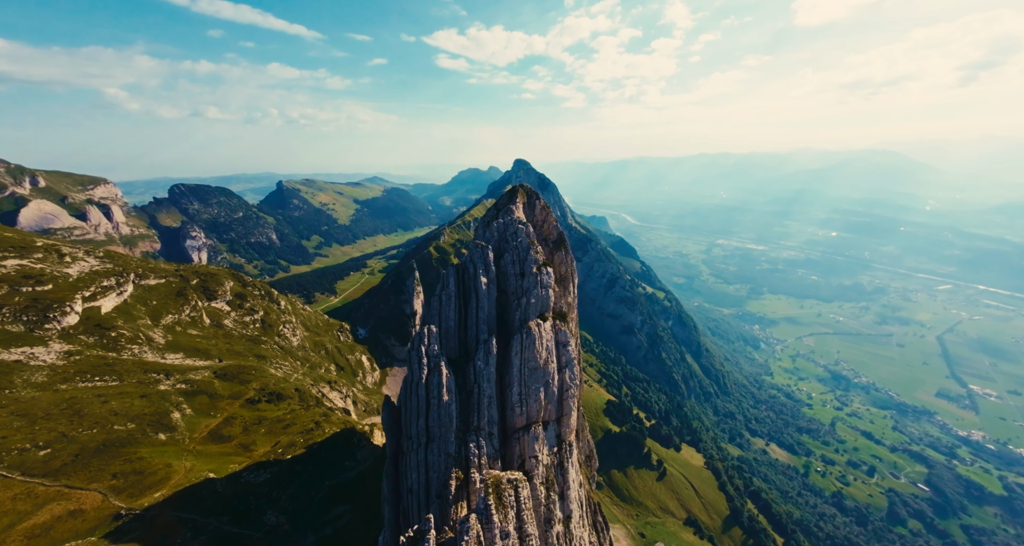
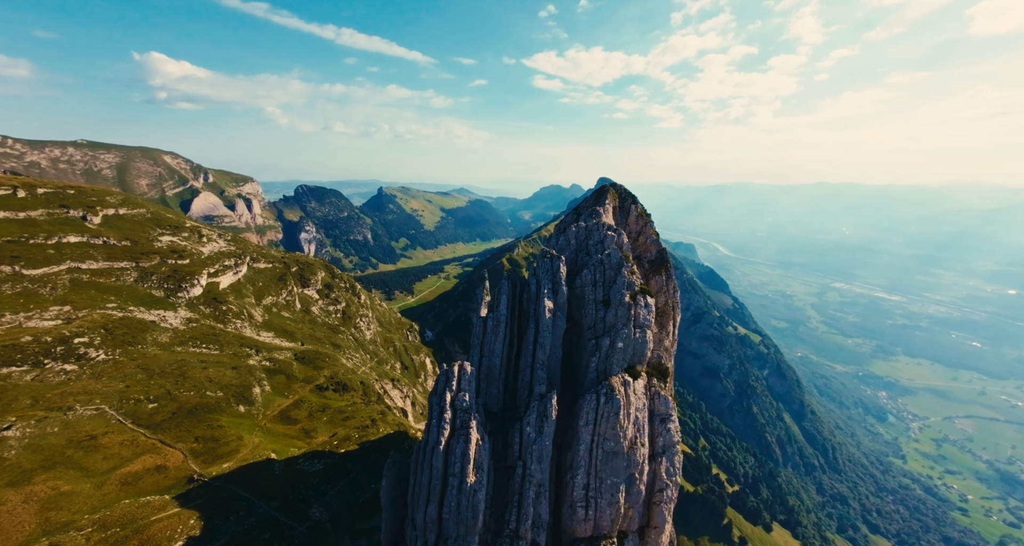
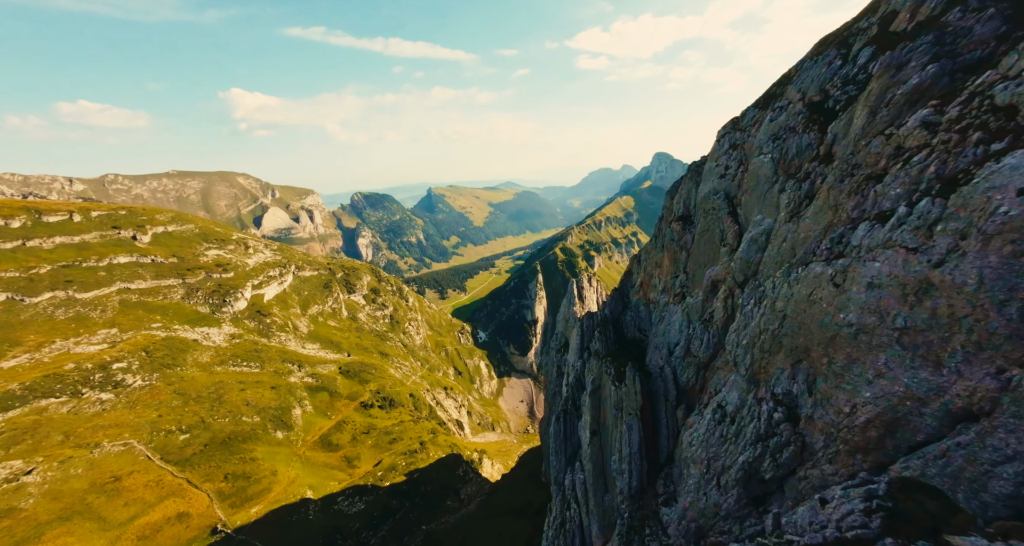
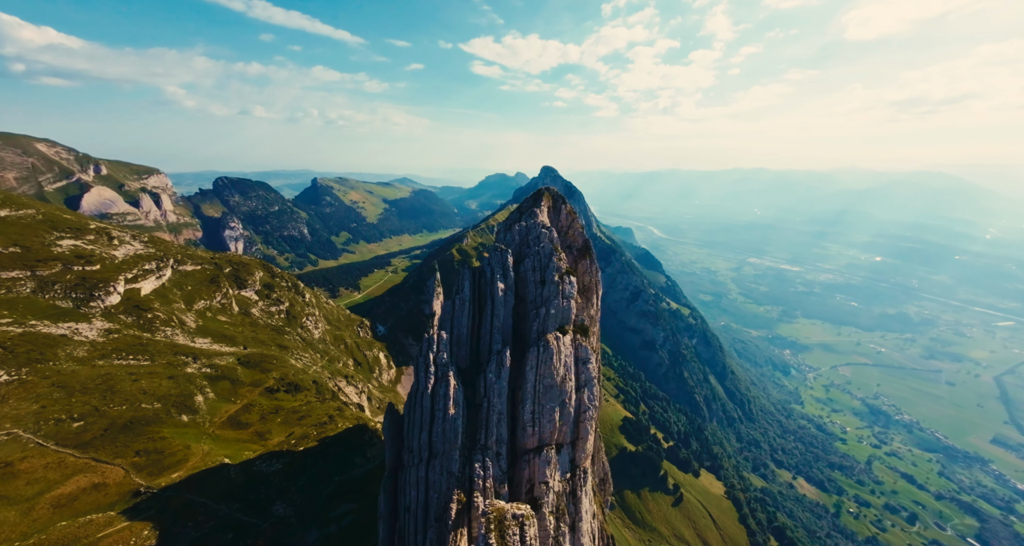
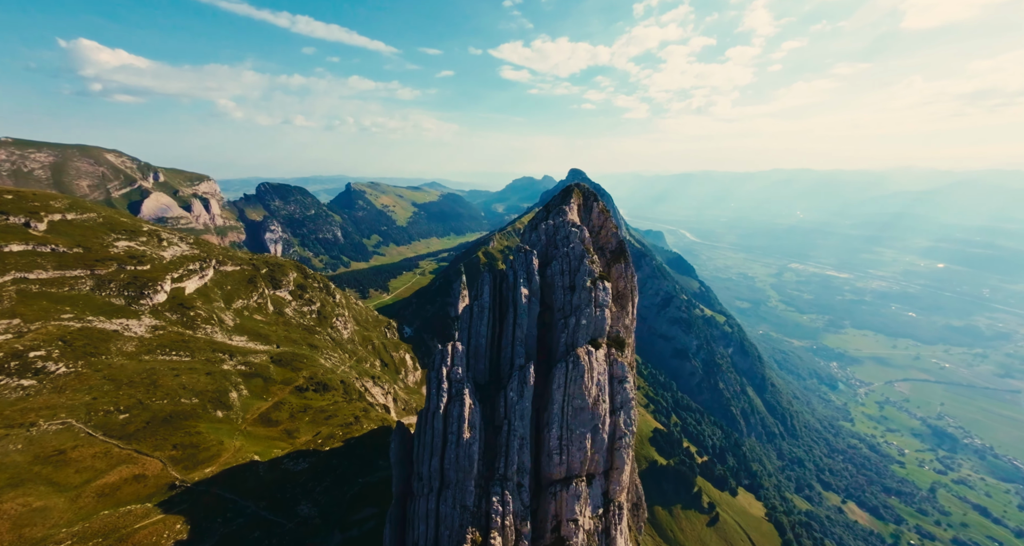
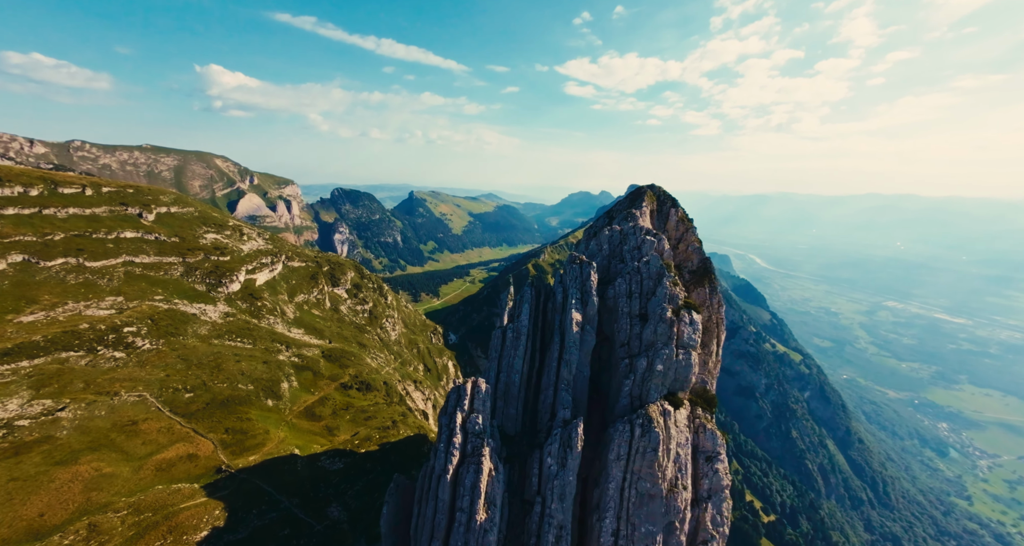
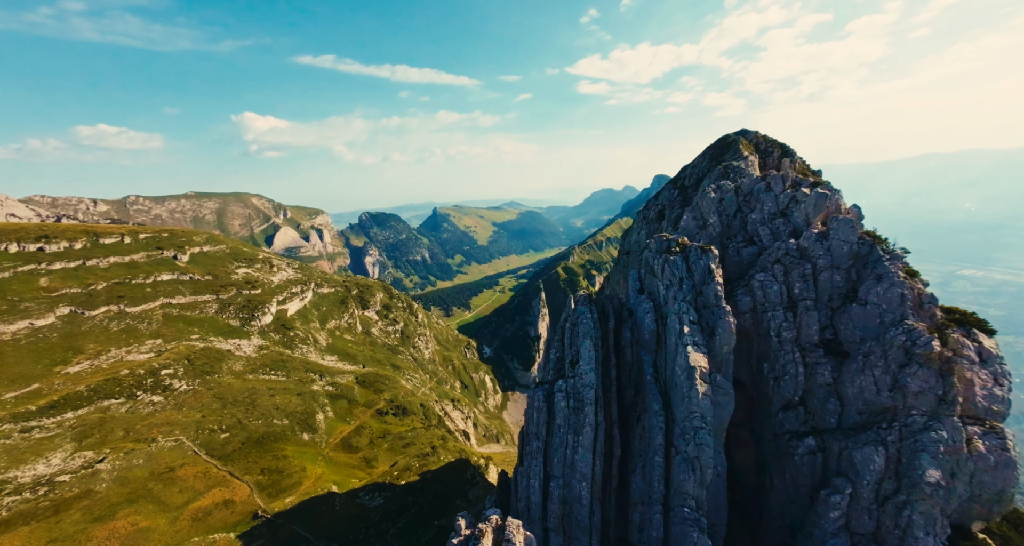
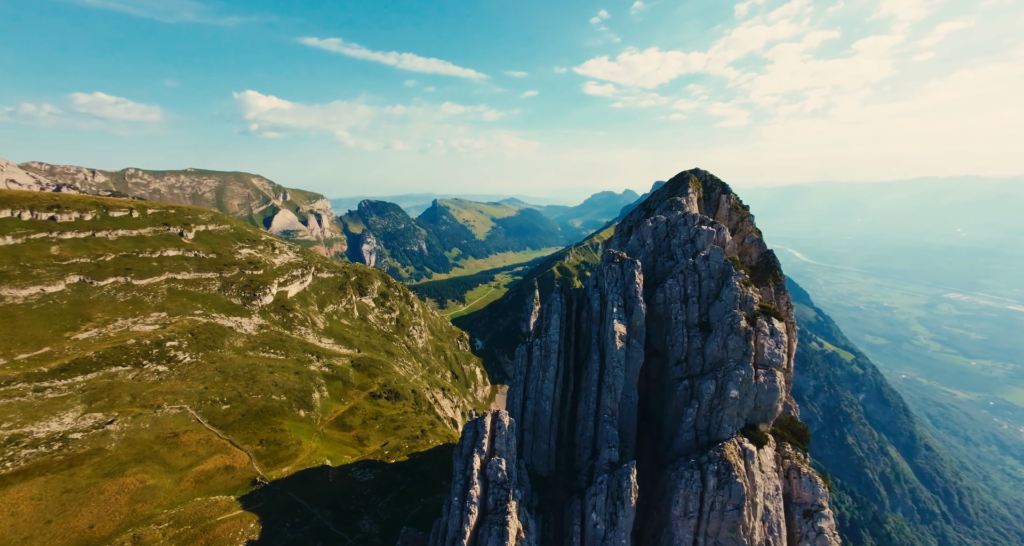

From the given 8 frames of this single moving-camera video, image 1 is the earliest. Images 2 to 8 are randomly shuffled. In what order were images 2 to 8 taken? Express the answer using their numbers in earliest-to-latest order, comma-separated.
4, 5, 2, 6, 8, 7, 3
